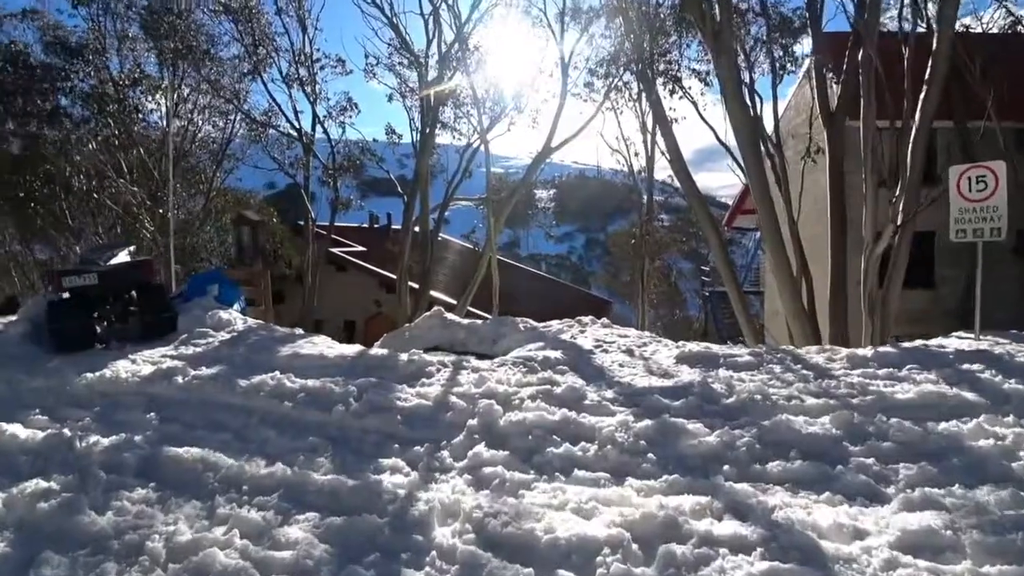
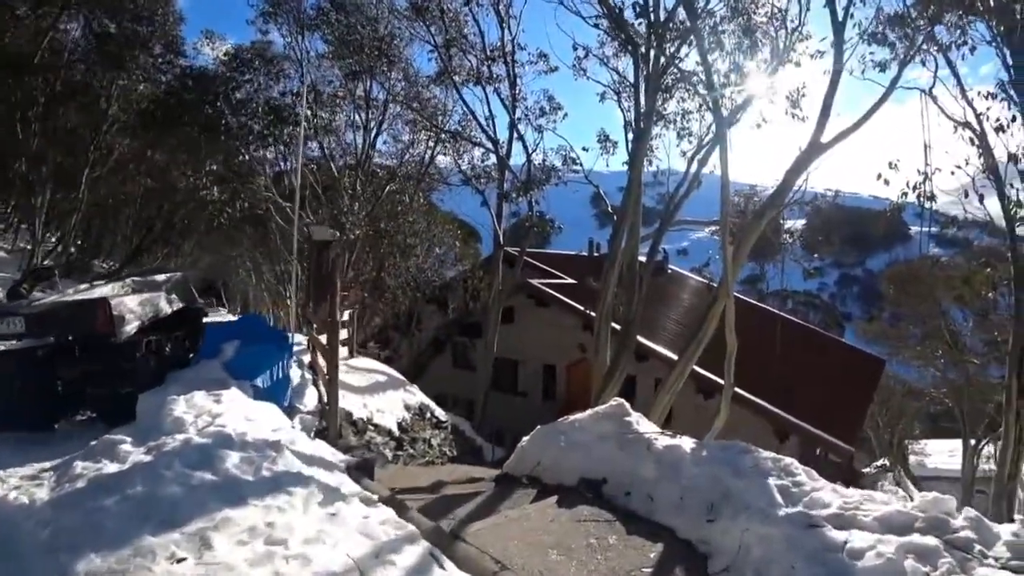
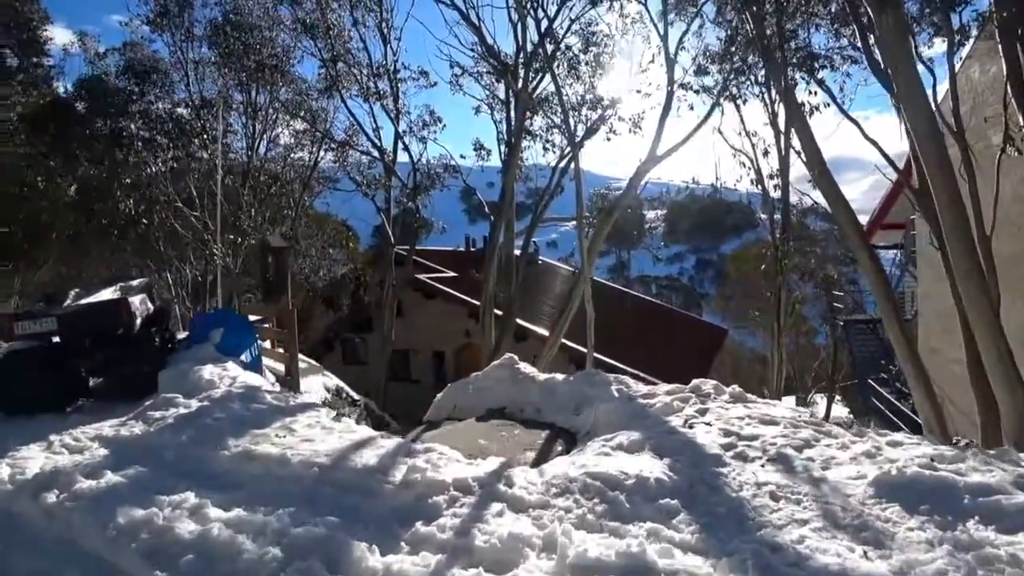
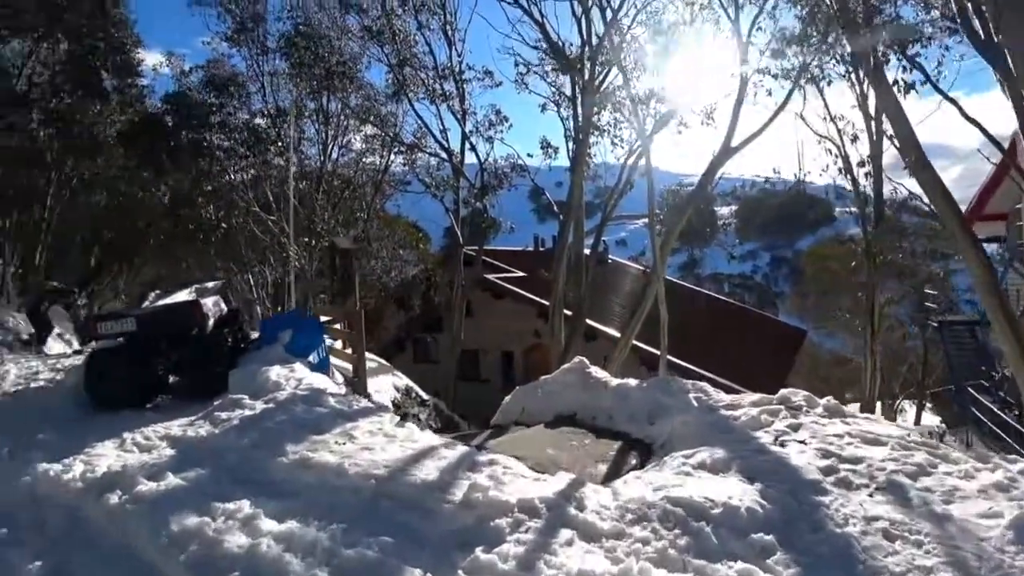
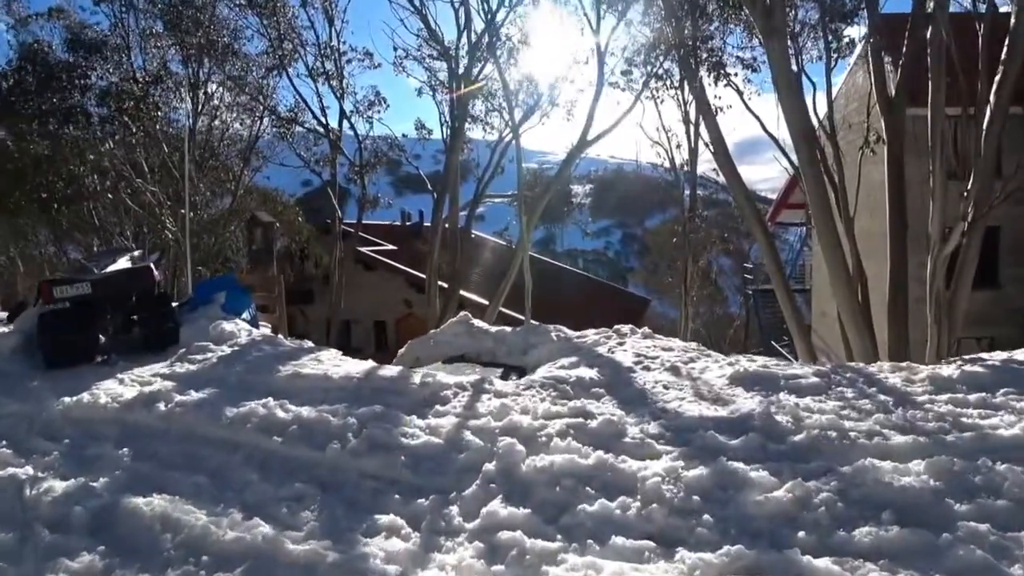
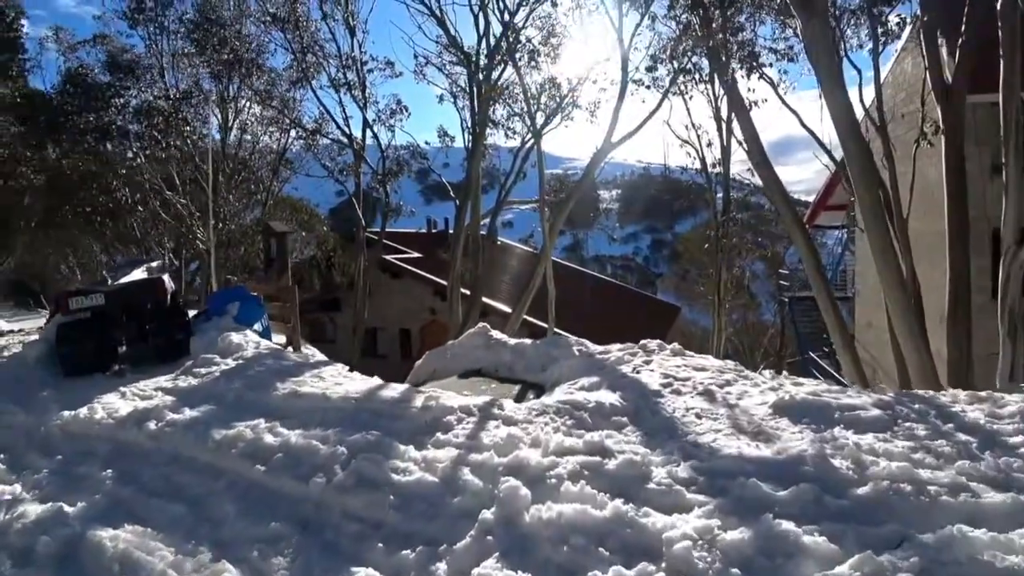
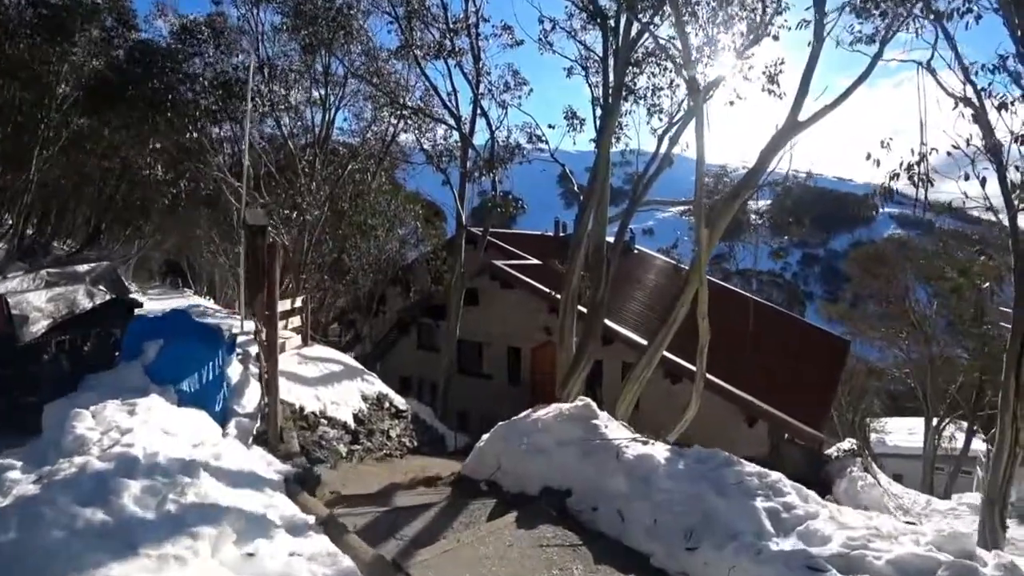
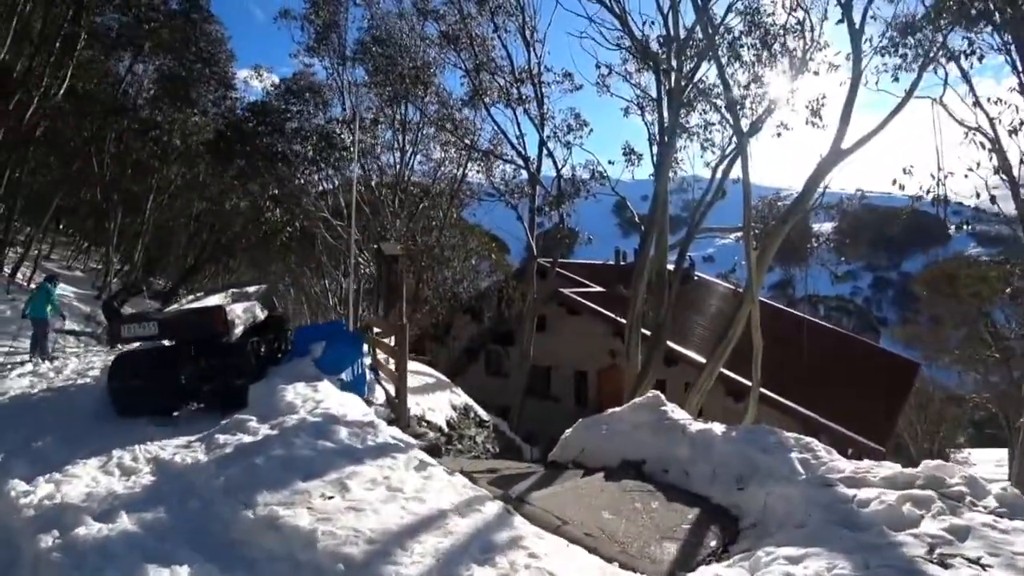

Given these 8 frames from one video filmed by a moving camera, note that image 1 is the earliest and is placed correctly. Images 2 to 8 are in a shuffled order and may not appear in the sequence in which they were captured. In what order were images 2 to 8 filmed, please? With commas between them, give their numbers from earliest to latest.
5, 6, 3, 4, 8, 2, 7
